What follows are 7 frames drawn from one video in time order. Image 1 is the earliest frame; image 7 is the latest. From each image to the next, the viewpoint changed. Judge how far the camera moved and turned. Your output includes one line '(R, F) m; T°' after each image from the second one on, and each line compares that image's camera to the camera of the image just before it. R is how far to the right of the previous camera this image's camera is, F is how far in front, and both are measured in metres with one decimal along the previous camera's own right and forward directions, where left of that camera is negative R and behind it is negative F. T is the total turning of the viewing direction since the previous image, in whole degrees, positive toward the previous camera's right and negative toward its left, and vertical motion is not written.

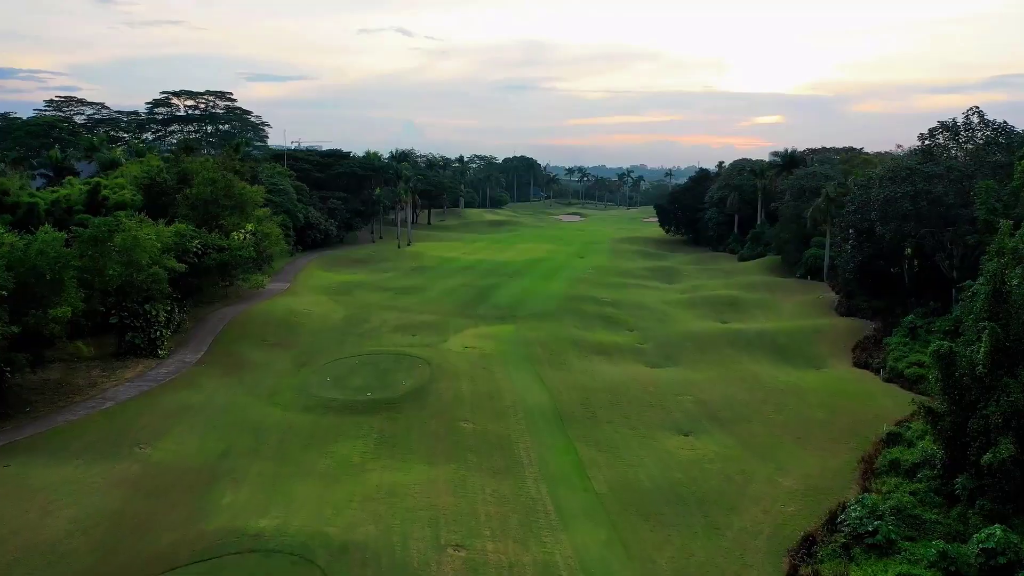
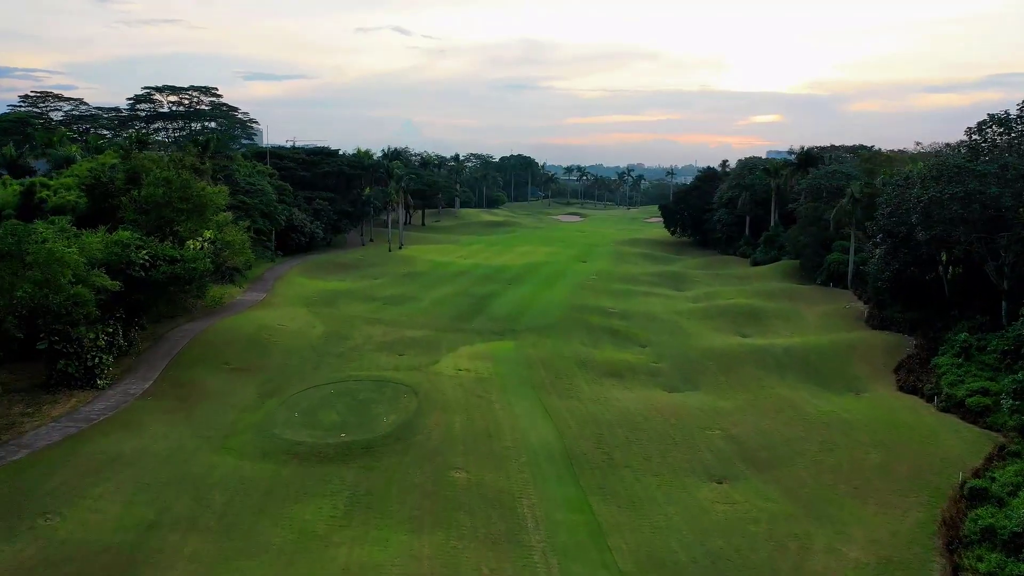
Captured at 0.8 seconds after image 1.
(-0.1, +3.6) m; 0°
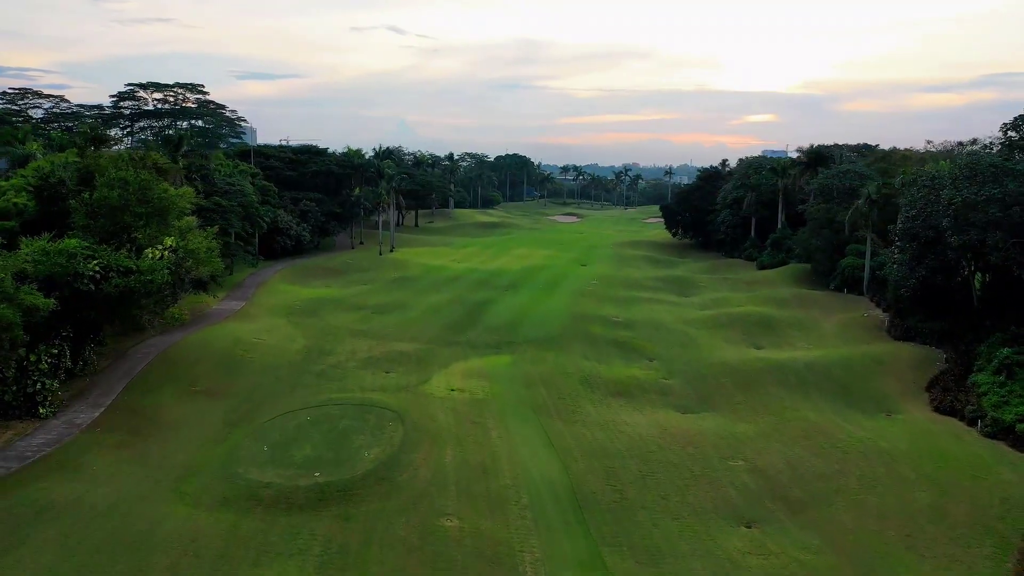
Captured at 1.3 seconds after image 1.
(-0.1, +2.4) m; 0°
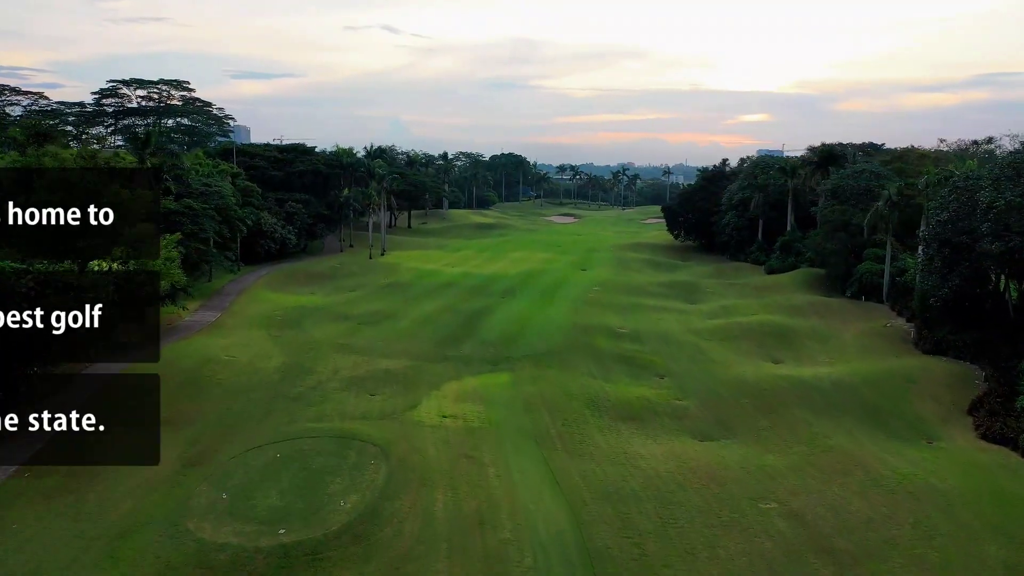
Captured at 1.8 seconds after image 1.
(-0.1, +2.5) m; 0°
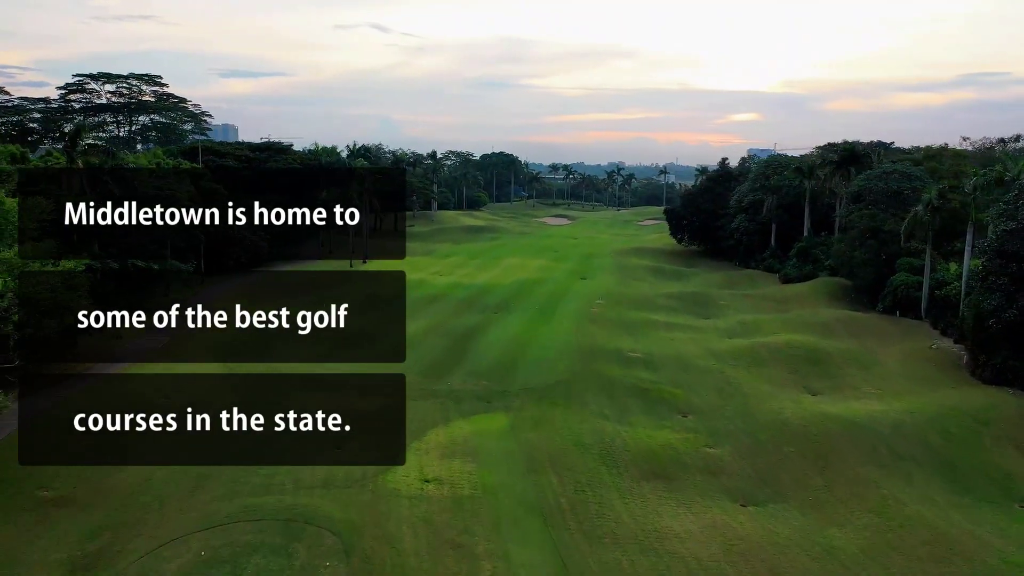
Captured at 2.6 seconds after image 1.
(-0.2, +4.3) m; +1°
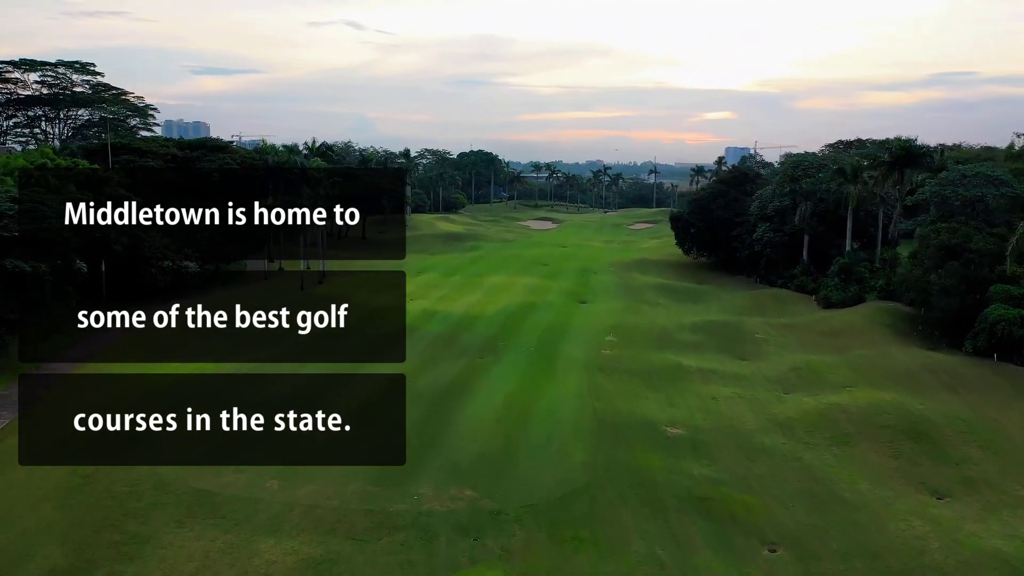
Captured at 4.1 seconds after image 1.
(-0.4, +8.3) m; +2°
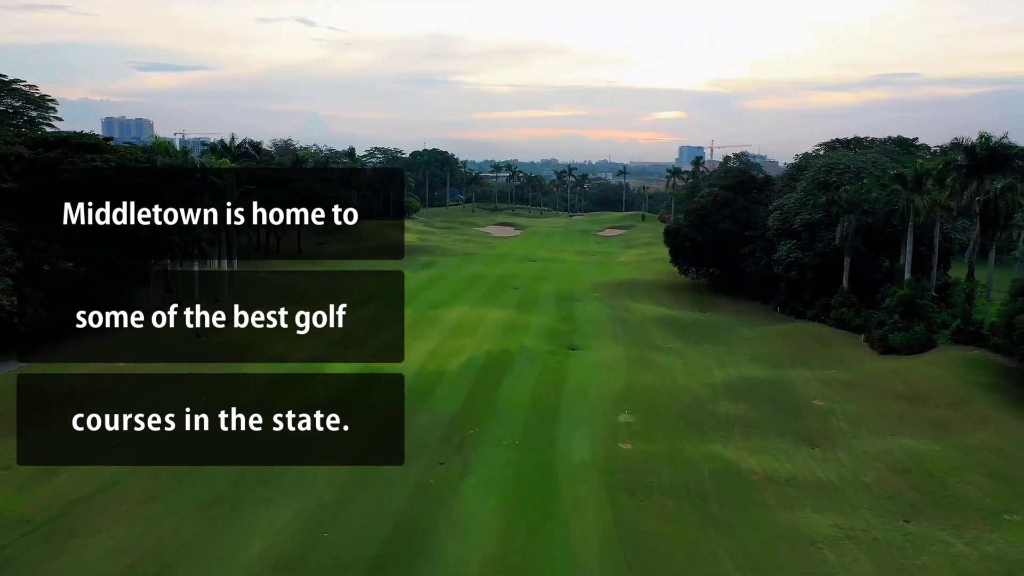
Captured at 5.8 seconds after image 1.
(-0.5, +9.6) m; +3°
